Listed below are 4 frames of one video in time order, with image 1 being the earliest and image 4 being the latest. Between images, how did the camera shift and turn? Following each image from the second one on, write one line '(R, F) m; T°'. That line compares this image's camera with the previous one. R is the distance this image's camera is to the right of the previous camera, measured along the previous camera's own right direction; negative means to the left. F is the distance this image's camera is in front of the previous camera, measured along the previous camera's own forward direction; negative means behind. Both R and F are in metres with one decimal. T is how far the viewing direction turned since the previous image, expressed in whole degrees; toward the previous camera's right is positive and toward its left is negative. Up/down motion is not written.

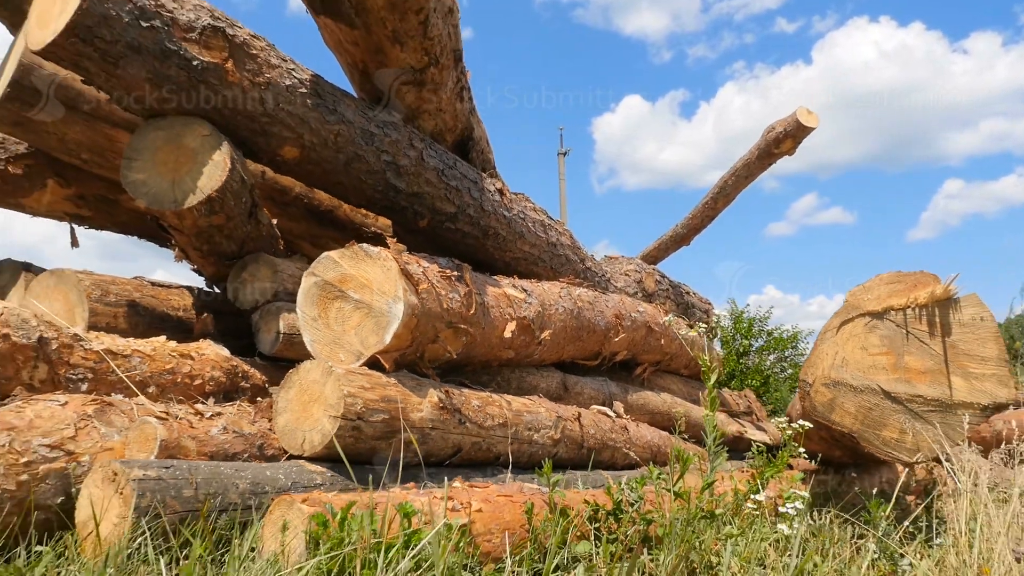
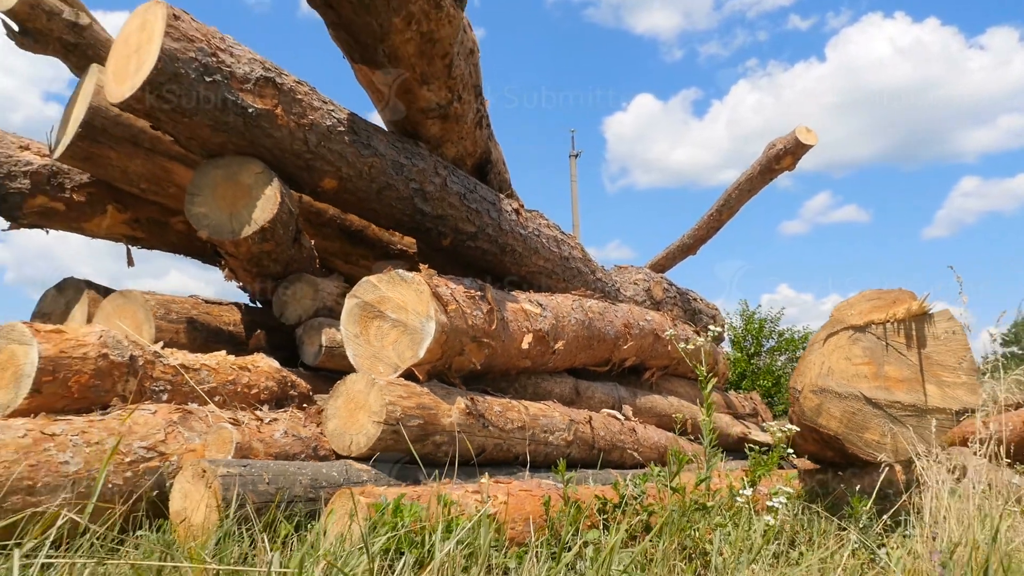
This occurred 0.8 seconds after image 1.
(0.0, -0.4) m; -1°
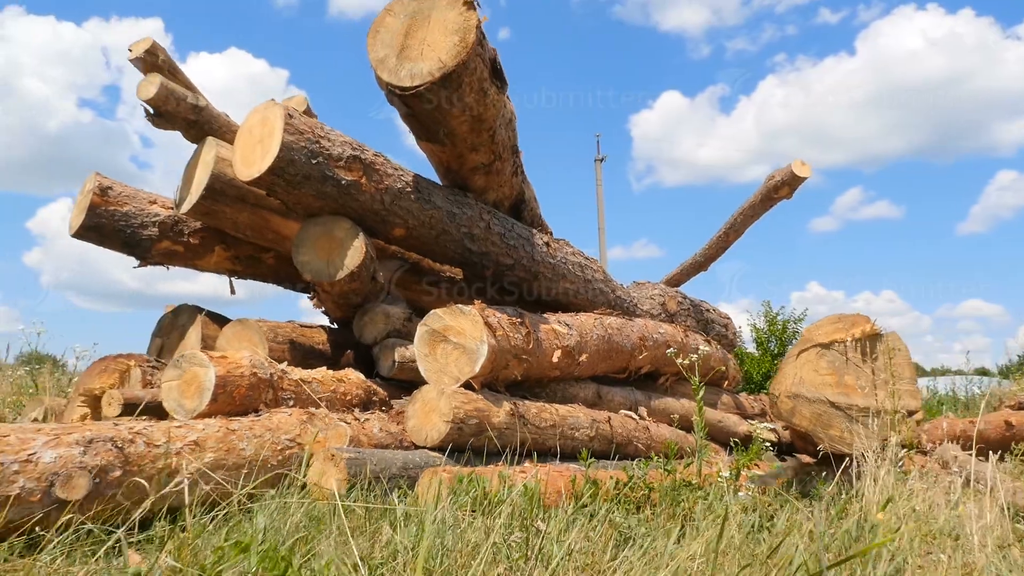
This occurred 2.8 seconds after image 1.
(0.0, -1.0) m; -2°
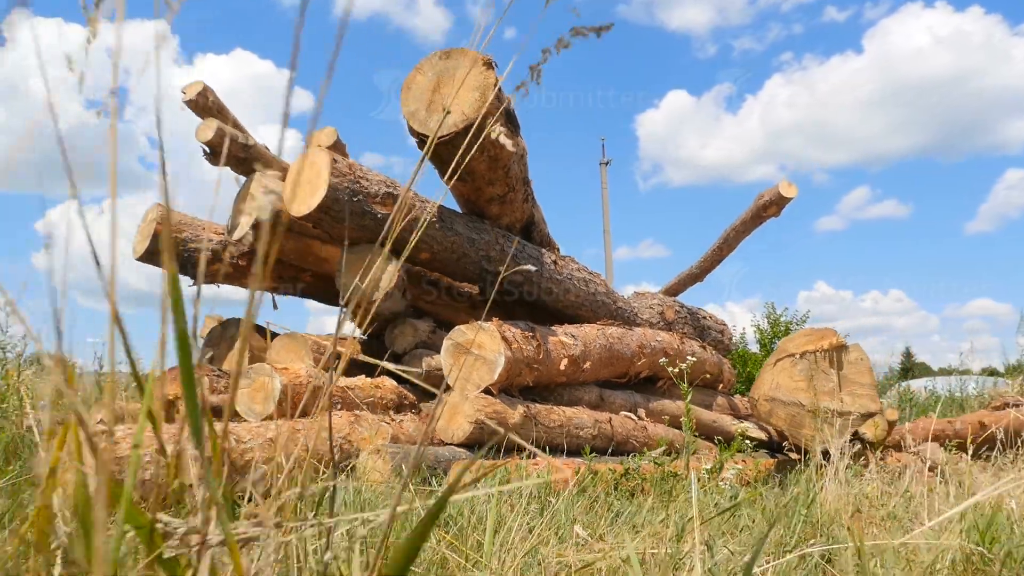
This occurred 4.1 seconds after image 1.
(0.0, -0.7) m; 0°
